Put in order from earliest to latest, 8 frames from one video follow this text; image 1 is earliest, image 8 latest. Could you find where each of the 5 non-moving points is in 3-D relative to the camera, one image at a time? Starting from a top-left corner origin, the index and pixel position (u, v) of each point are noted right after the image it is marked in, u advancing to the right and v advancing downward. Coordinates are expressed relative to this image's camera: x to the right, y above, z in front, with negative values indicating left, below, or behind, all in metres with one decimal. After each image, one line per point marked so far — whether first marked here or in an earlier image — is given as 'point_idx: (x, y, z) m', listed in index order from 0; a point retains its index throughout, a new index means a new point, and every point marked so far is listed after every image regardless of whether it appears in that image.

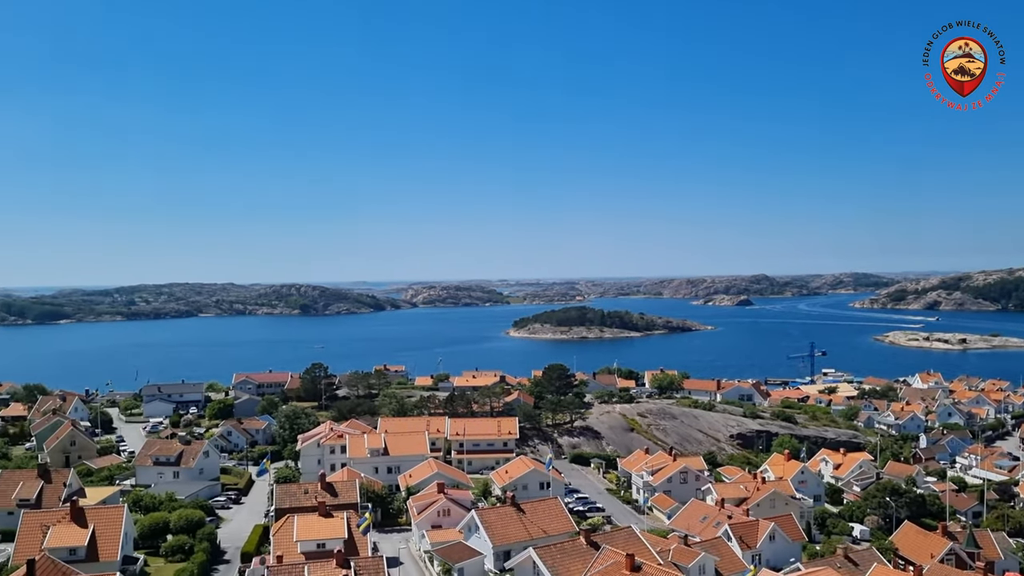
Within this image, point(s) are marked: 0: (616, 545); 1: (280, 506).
0: (+2.0, -4.9, +14.4) m
1: (-4.3, -4.1, +13.9) m
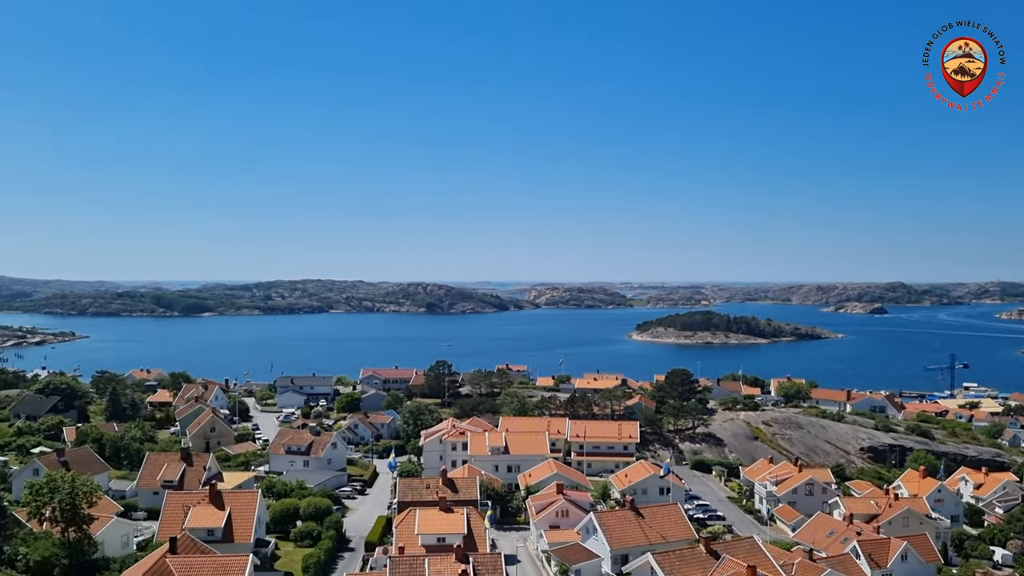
0: (+4.2, -5.0, +14.0) m
1: (-2.1, -4.1, +14.3) m
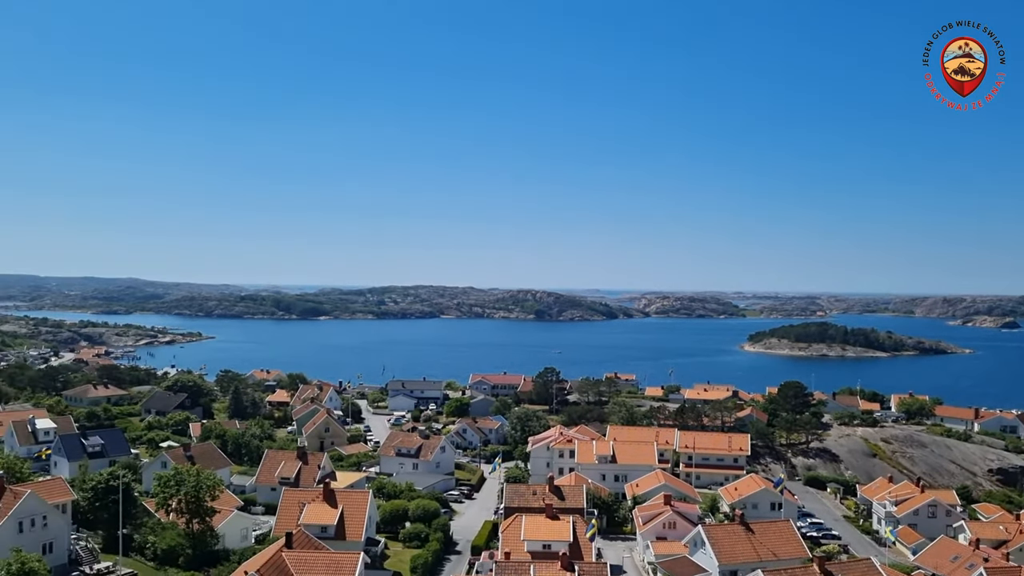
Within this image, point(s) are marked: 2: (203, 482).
0: (+6.2, -5.2, +13.5) m
1: (-0.1, -4.2, +14.3) m
2: (-5.5, -3.4, +13.2) m
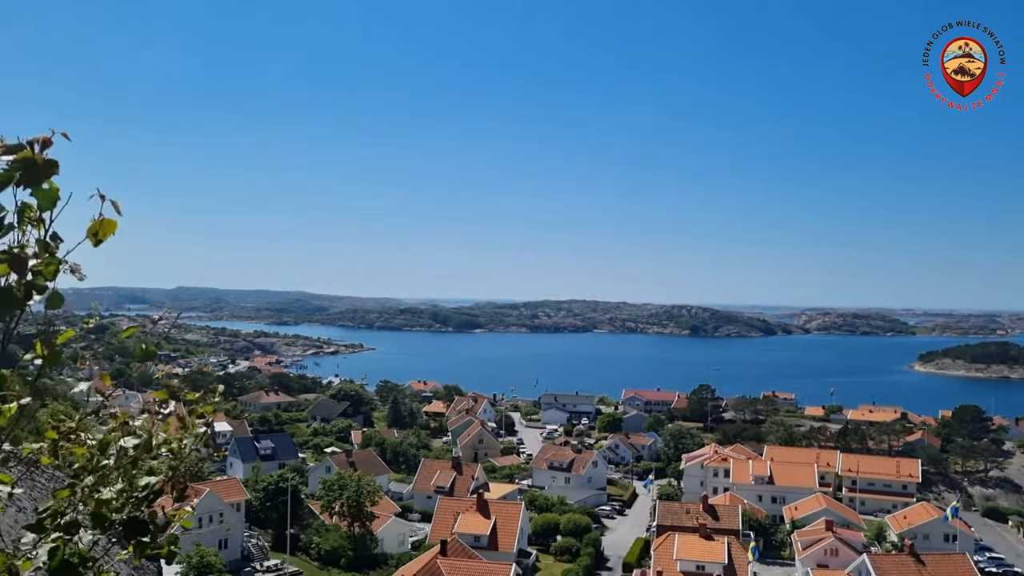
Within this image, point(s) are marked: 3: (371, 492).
0: (+8.8, -5.5, +12.5) m
1: (+2.8, -4.5, +14.1) m
2: (-2.7, -3.7, +13.7) m
3: (-2.6, -3.8, +13.7) m
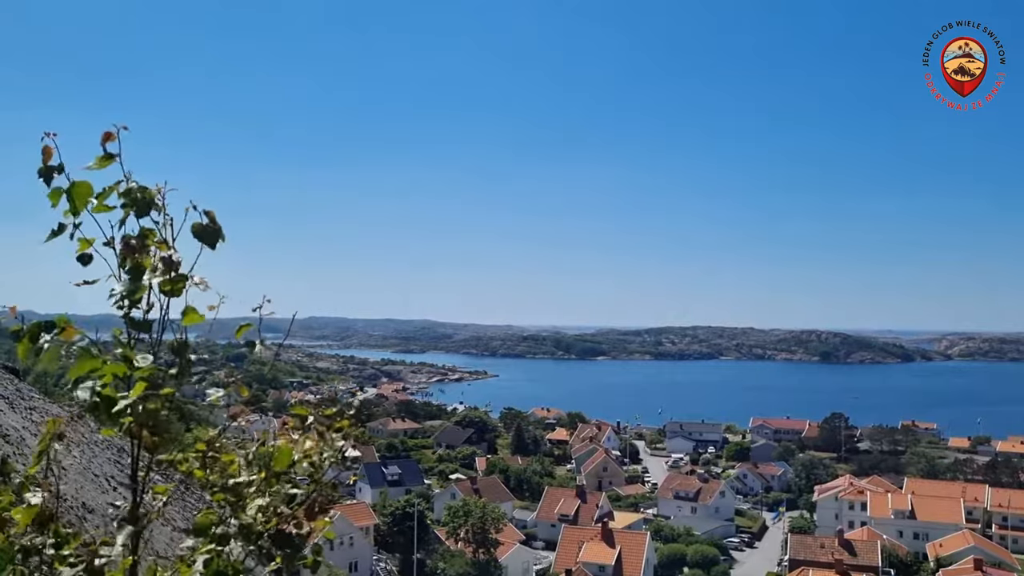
0: (+10.9, -5.9, +11.4) m
1: (+5.1, -5.0, +13.7) m
2: (-0.5, -4.2, +13.9) m
3: (-0.3, -4.3, +13.9) m
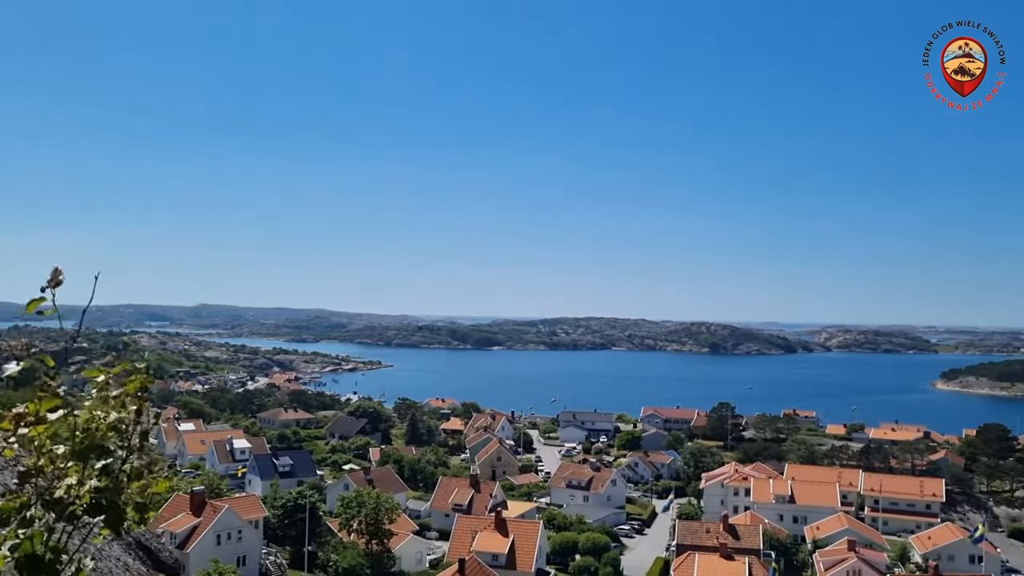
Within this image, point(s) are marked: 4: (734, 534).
0: (+9.1, -5.8, +12.2) m
1: (+3.1, -4.8, +14.0) m
2: (-2.4, -4.0, +13.7) m
3: (-2.3, -4.1, +13.7) m
4: (+4.1, -4.7, +14.1) m
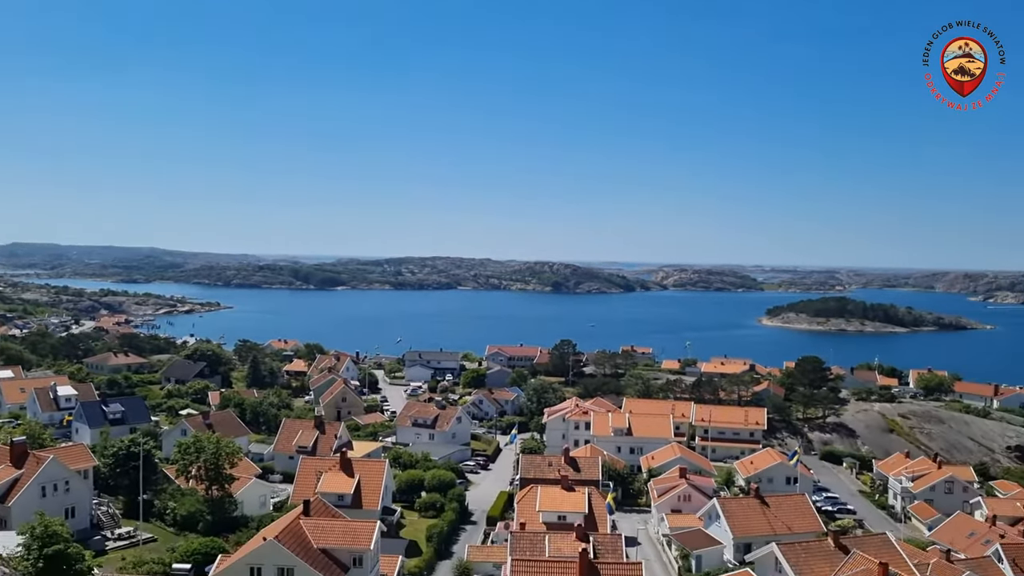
0: (+6.4, -4.8, +13.5) m
1: (+0.2, -3.6, +14.4) m
2: (-5.2, -2.9, +13.3) m
3: (-5.1, -3.0, +13.4) m
4: (+1.2, -3.5, +14.6) m
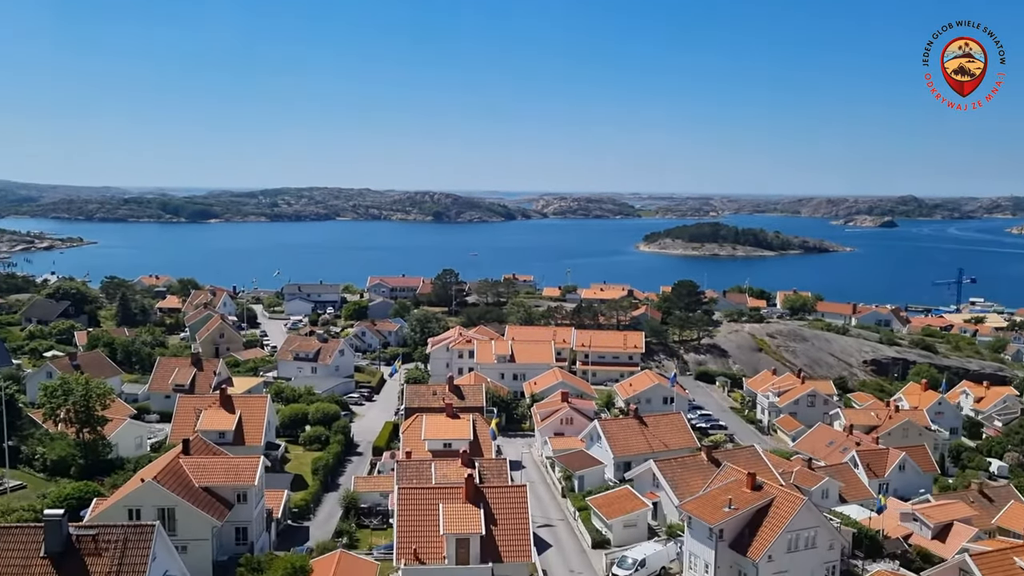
0: (+4.3, -3.4, +14.3) m
1: (-2.0, -2.3, +14.5) m
2: (-7.2, -1.8, +12.8) m
3: (-7.1, -1.9, +12.9) m
4: (-1.0, -2.2, +14.8) m
